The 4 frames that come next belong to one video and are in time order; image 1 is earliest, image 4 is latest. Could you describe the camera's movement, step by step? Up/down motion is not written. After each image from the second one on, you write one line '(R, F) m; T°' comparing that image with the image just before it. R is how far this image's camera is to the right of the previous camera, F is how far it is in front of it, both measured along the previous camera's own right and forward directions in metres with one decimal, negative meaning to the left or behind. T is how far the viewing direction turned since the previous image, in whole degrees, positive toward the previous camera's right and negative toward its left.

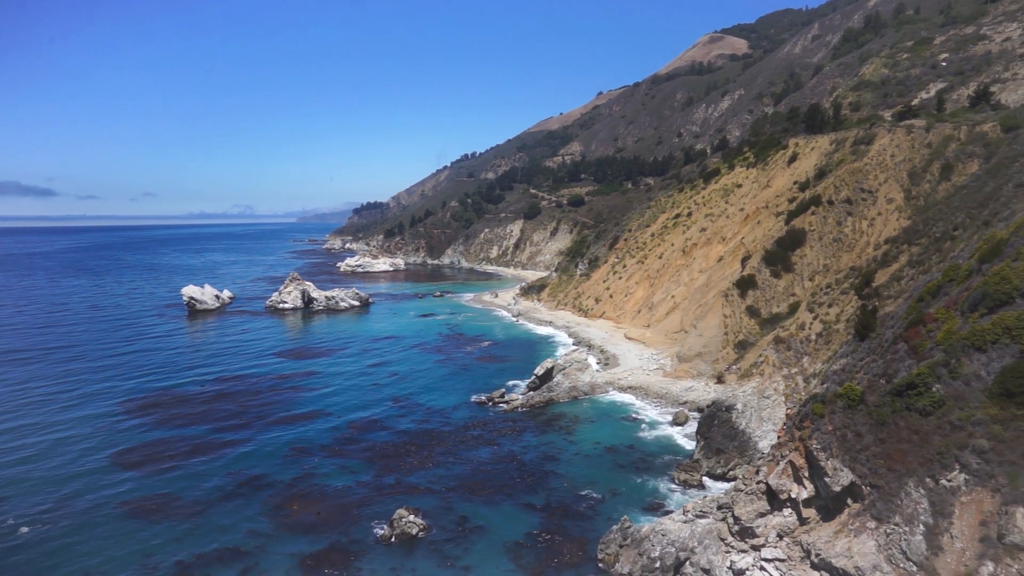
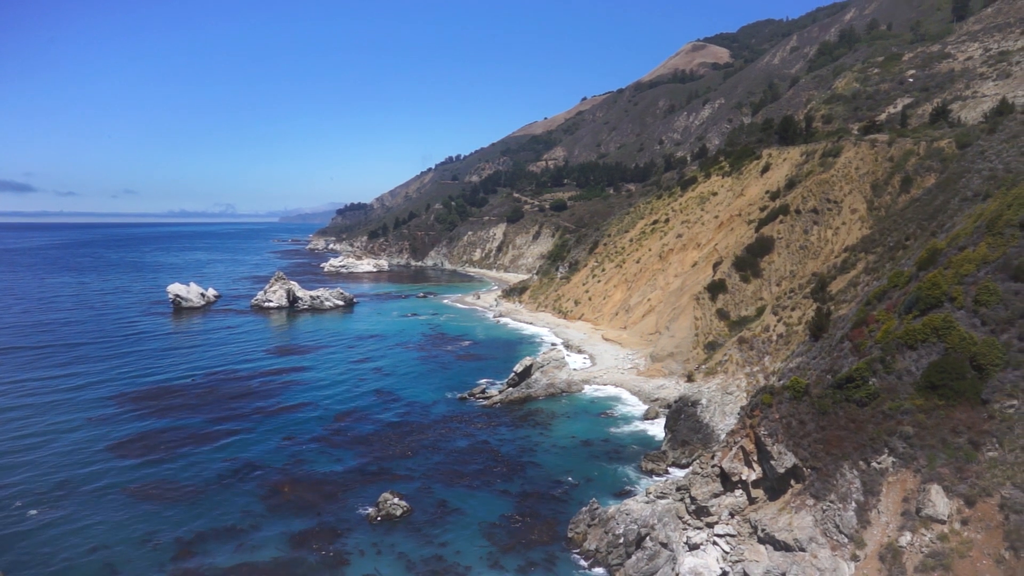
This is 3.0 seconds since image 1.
(+0.1, -1.3) m; +2°
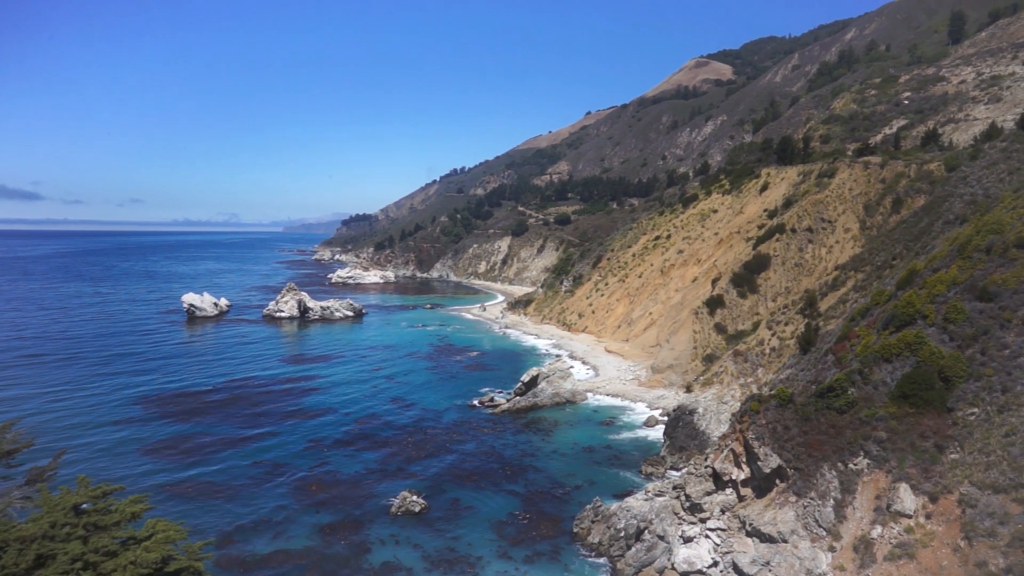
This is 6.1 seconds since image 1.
(-0.3, -1.7) m; 0°
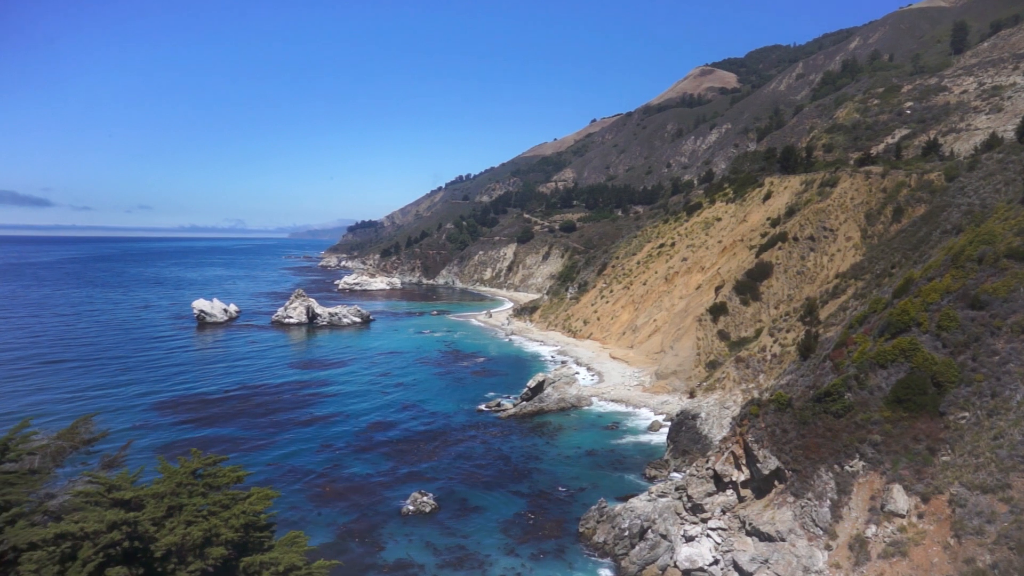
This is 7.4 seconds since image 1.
(-0.1, -0.7) m; 0°
